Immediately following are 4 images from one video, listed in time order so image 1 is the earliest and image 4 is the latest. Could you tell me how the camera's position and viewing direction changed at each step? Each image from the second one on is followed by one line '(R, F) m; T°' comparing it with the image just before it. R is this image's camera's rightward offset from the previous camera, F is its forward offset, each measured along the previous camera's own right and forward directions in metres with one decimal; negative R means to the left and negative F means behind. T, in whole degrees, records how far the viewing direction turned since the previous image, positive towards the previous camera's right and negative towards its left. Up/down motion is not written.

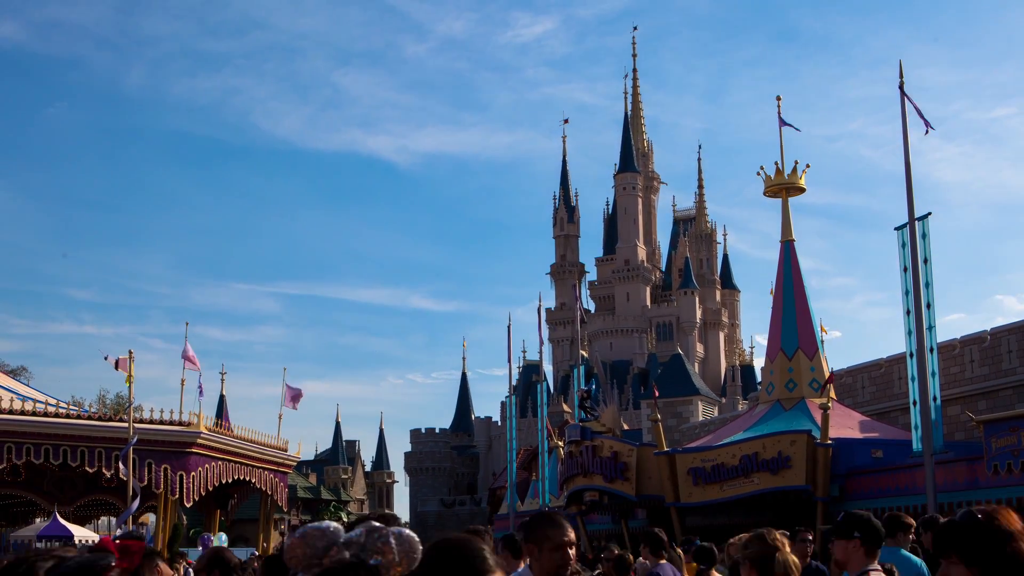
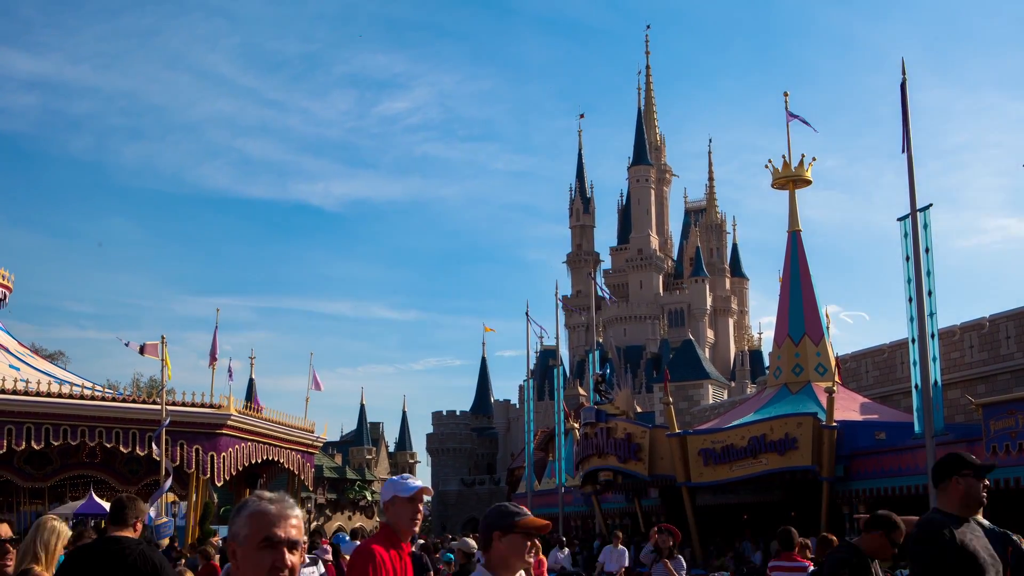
(0.0, -0.9) m; -1°
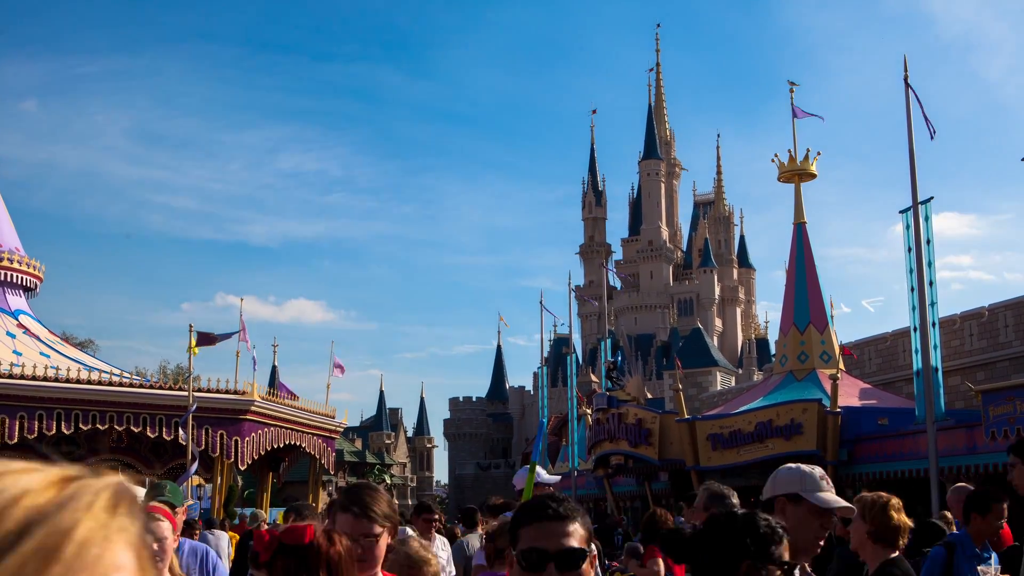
(0.0, -0.7) m; -1°
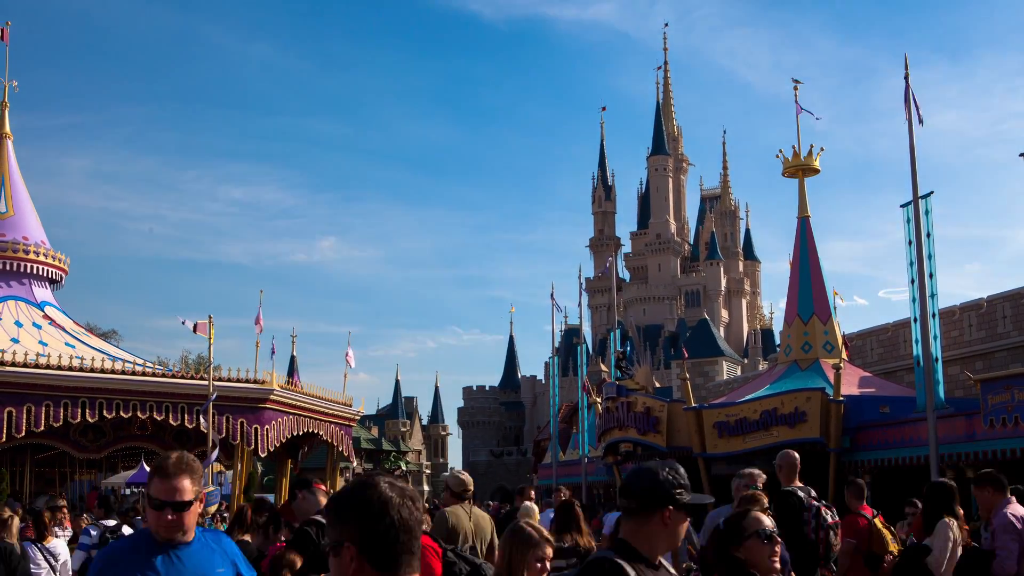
(0.0, -0.7) m; -1°
